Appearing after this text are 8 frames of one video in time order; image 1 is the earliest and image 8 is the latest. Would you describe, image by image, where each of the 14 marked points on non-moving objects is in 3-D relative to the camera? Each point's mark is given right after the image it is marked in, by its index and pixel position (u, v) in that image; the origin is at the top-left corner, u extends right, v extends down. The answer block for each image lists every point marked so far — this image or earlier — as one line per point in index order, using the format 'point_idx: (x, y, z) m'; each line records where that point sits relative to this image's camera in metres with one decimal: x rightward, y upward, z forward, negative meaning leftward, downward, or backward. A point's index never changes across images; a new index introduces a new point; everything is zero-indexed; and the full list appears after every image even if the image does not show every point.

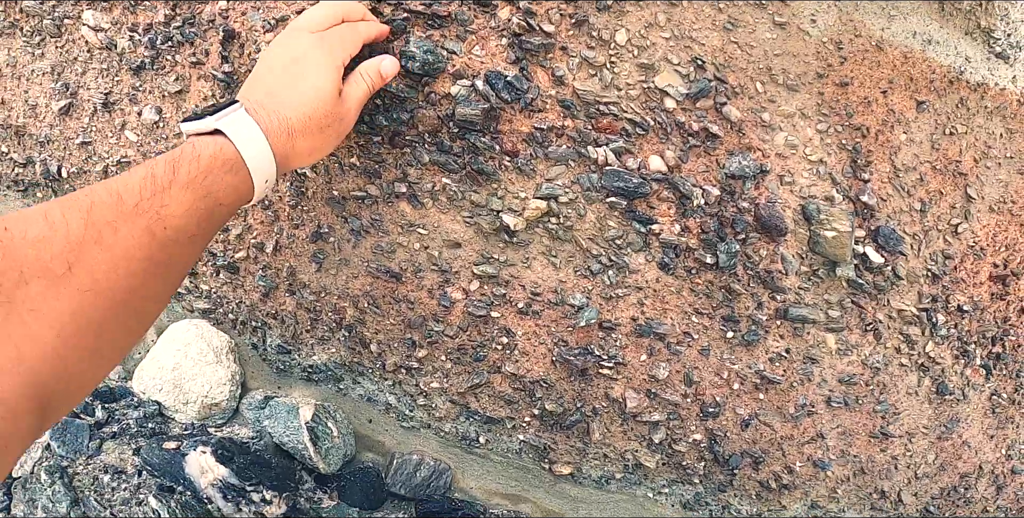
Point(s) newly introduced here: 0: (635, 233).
0: (+0.3, +0.1, +1.6) m
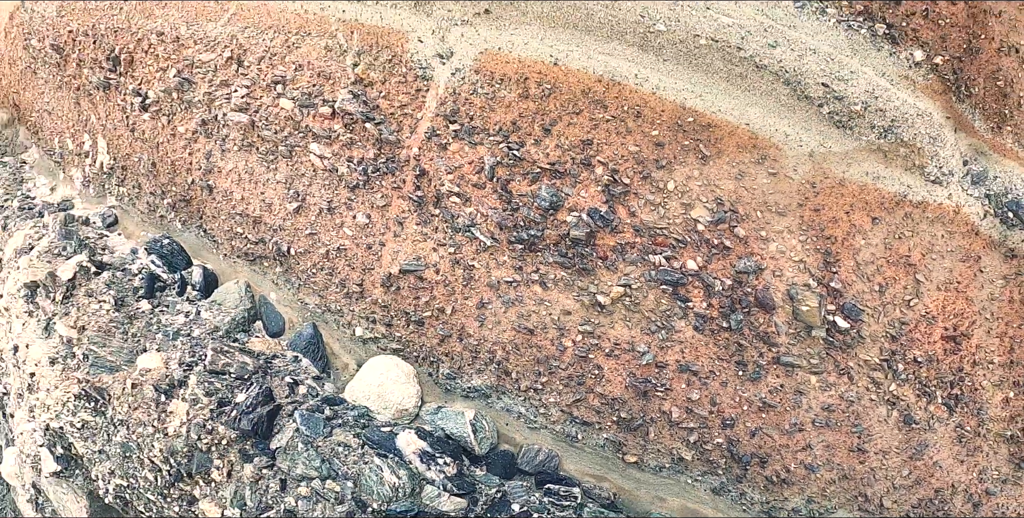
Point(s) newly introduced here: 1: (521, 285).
0: (+0.7, -0.2, +2.5) m
1: (0.0, -0.1, +2.6) m
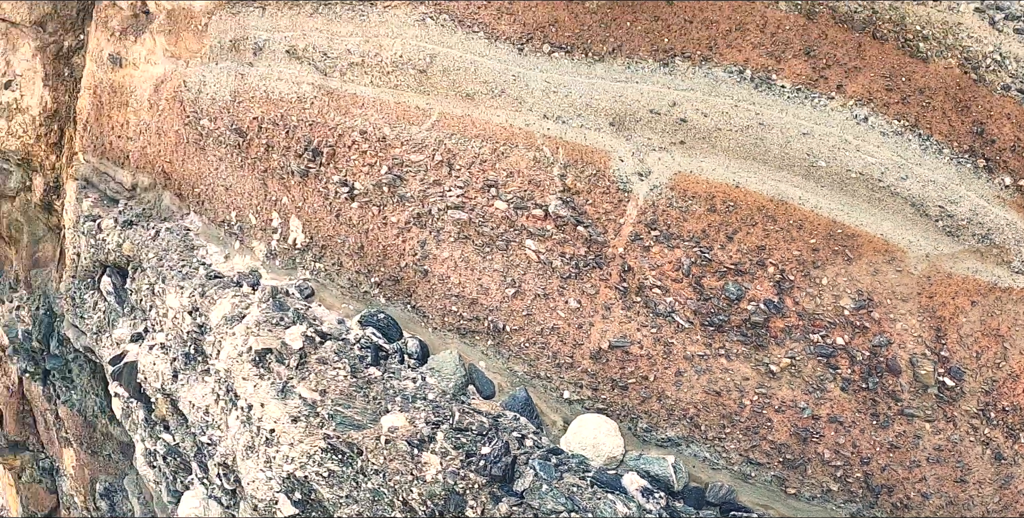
0: (+1.8, -0.6, +3.2) m
1: (+1.1, -0.5, +3.2) m
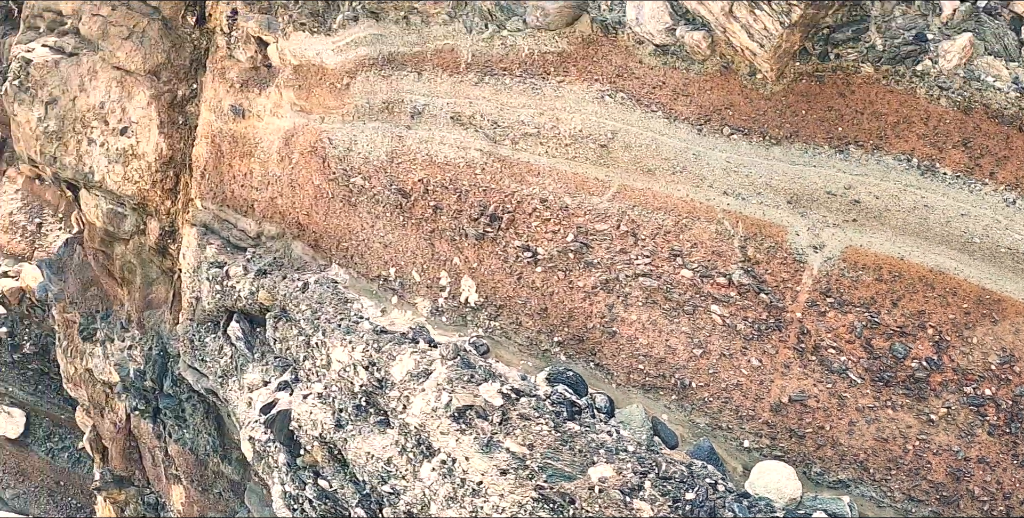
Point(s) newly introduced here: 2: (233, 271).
0: (+3.0, -1.0, +3.7) m
1: (+2.3, -0.9, +3.7) m
2: (-2.6, -0.1, +5.3) m
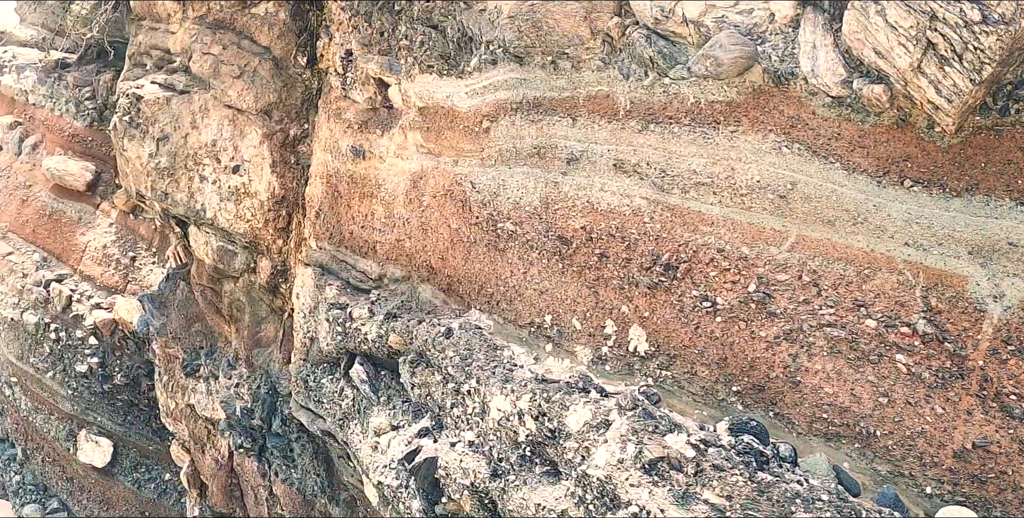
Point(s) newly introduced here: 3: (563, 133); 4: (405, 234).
0: (+4.2, -1.3, +3.8) m
1: (+3.5, -1.3, +3.7) m
2: (-1.4, -0.5, +5.2) m
3: (+0.4, +1.0, +4.5) m
4: (-1.0, +0.2, +5.2) m
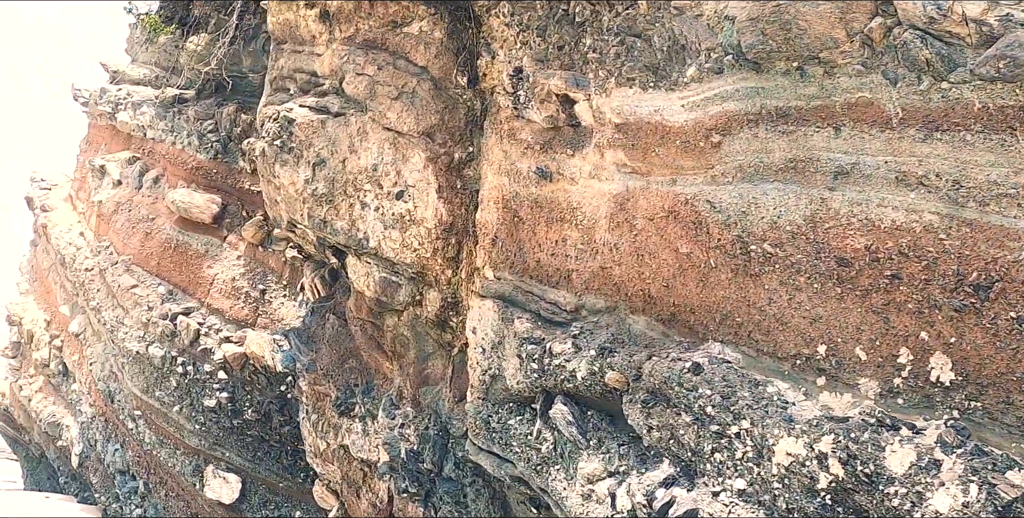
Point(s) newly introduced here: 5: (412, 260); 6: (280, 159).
0: (+6.0, -1.4, +3.3) m
1: (+5.3, -1.3, +3.3) m
2: (+0.4, -0.7, +4.8) m
3: (+2.2, +0.8, +4.1) m
4: (+0.8, 0.0, +4.8) m
5: (-1.0, 0.0, +5.6) m
6: (-2.3, +1.0, +5.7) m
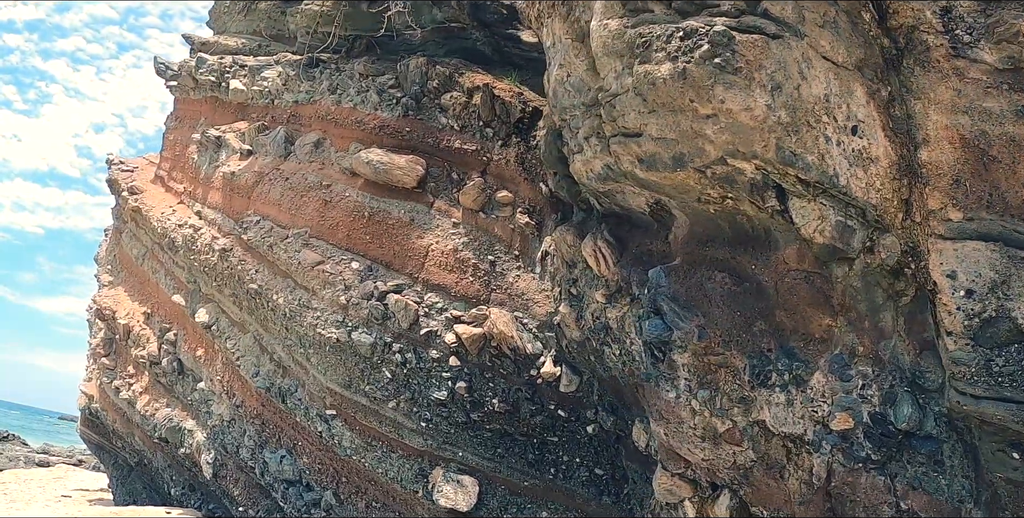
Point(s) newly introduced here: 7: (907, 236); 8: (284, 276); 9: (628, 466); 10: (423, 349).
0: (+10.6, -0.8, +4.4) m
1: (+9.9, -0.7, +4.2) m
2: (+4.8, -0.2, +4.7) m
3: (+6.6, +1.4, +4.4) m
4: (+5.2, +0.5, +4.8) m
5: (+3.3, +0.5, +5.2) m
6: (+1.9, +1.5, +5.1) m
7: (+3.6, +0.2, +5.3) m
8: (-3.3, -0.3, +8.4) m
9: (+1.4, -2.6, +7.3) m
10: (-1.1, -1.2, +7.6) m
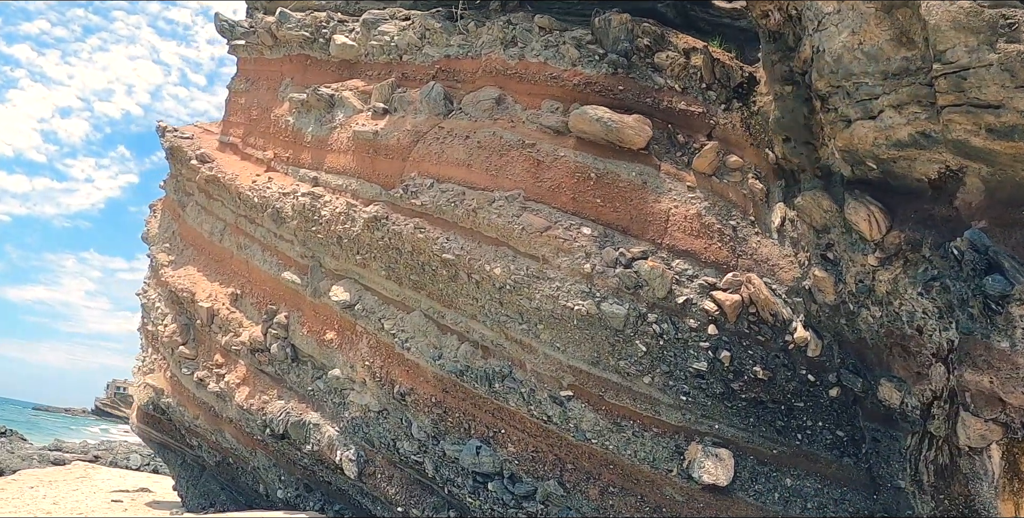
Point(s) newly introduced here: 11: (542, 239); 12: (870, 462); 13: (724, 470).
0: (+14.3, -0.3, +7.4) m
1: (+13.7, -0.3, +7.0) m
2: (+8.6, +0.2, +6.0) m
3: (+10.5, +1.8, +6.3) m
4: (+9.0, +1.0, +6.3) m
5: (+7.0, +0.9, +6.1) m
6: (+5.8, +1.9, +5.6) m
7: (+7.3, +0.6, +6.3) m
8: (-0.2, +0.2, +7.4) m
9: (+4.6, -2.2, +7.7) m
10: (+2.1, -0.7, +7.2) m
11: (+0.4, +0.3, +7.2) m
12: (+4.7, -2.6, +7.6) m
13: (+2.7, -2.6, +7.2) m
